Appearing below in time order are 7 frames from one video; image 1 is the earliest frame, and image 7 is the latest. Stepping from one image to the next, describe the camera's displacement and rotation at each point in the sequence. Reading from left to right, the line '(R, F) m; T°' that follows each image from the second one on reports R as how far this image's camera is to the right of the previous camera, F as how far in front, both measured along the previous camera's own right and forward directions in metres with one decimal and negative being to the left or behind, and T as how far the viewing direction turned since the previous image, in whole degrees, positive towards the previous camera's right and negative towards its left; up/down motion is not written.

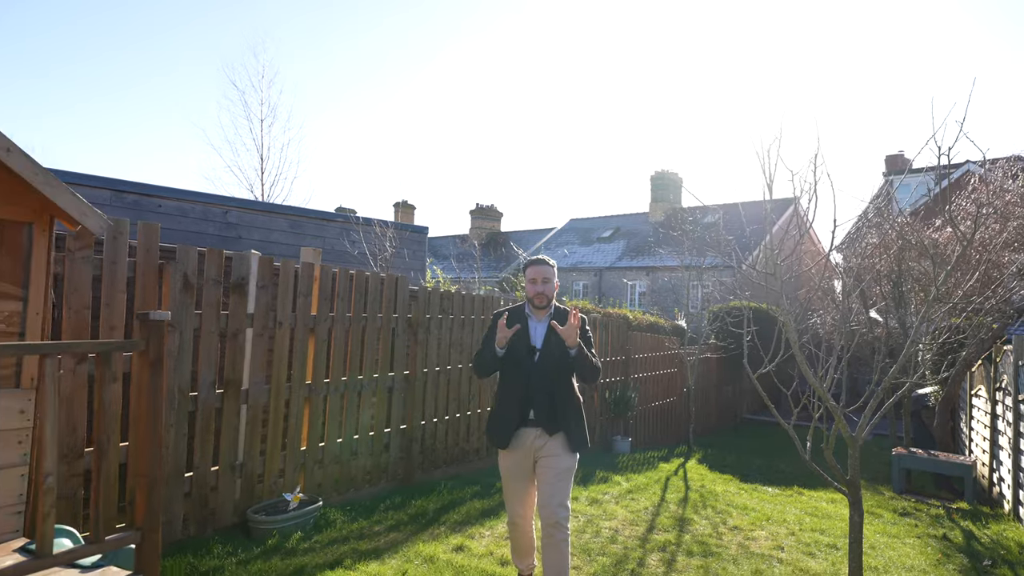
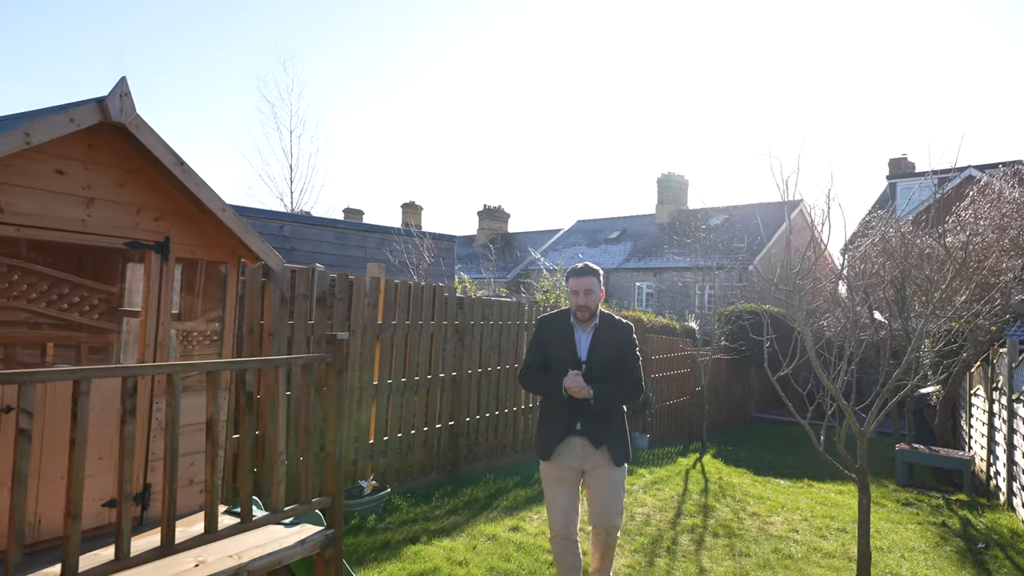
(-0.5, -0.7) m; 0°
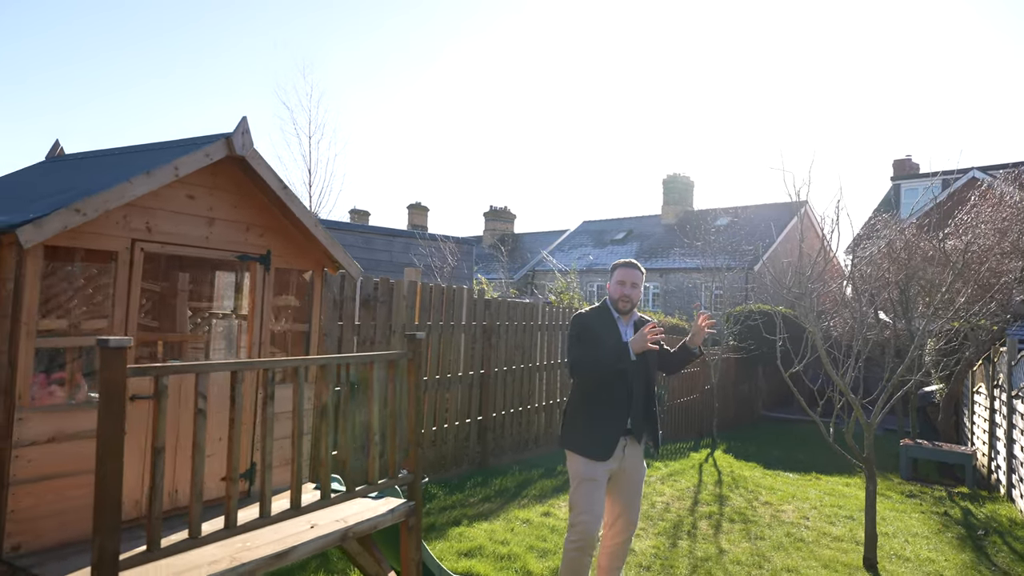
(-0.3, -0.4) m; 0°
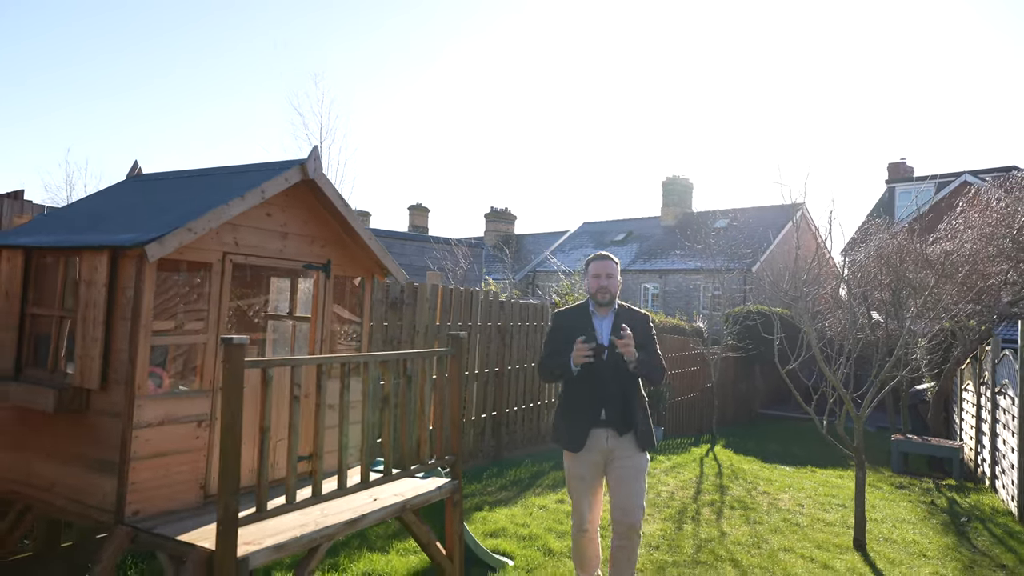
(-0.2, -0.4) m; 0°
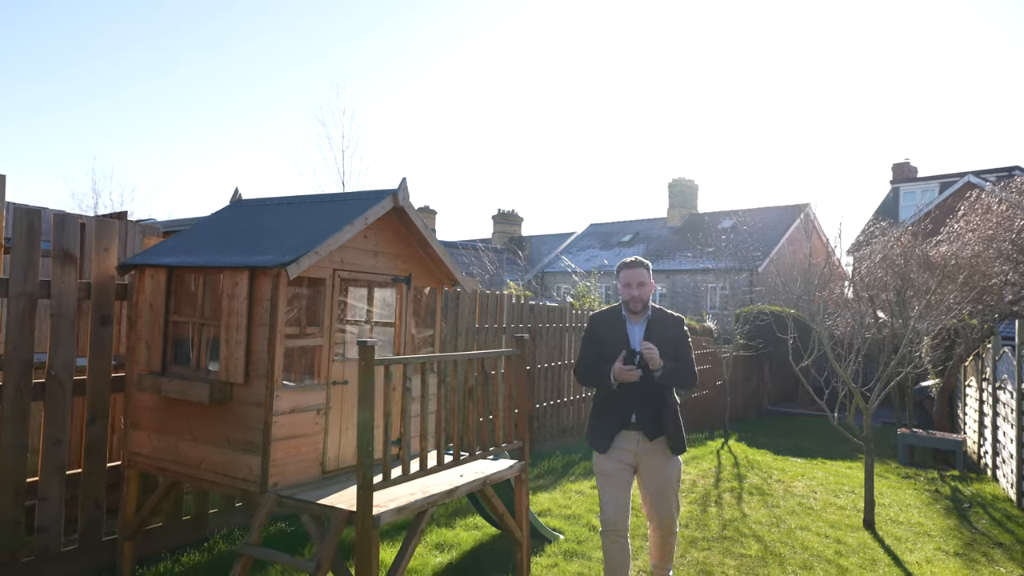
(-0.4, -0.6) m; 0°
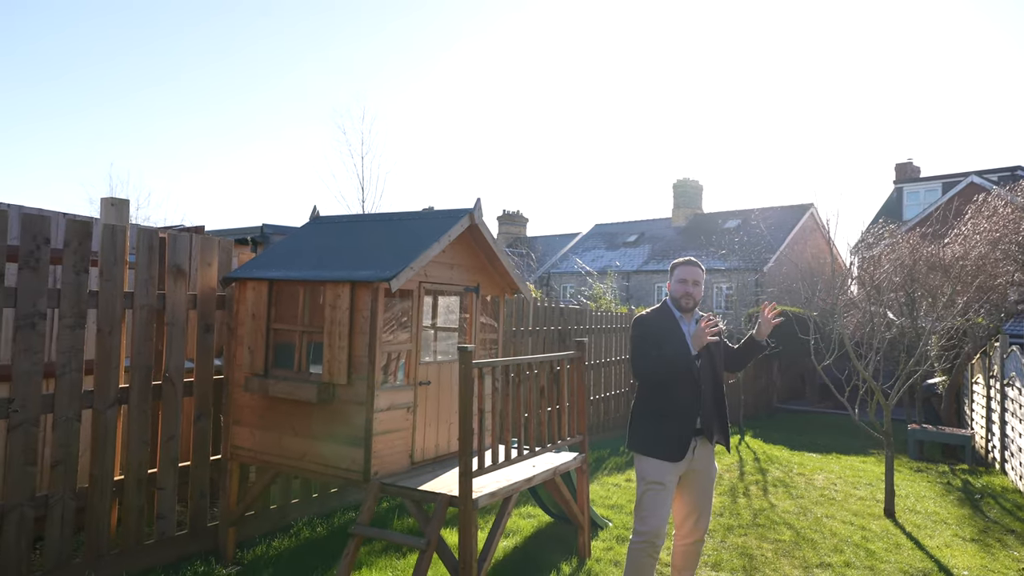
(-0.5, -0.4) m; 0°
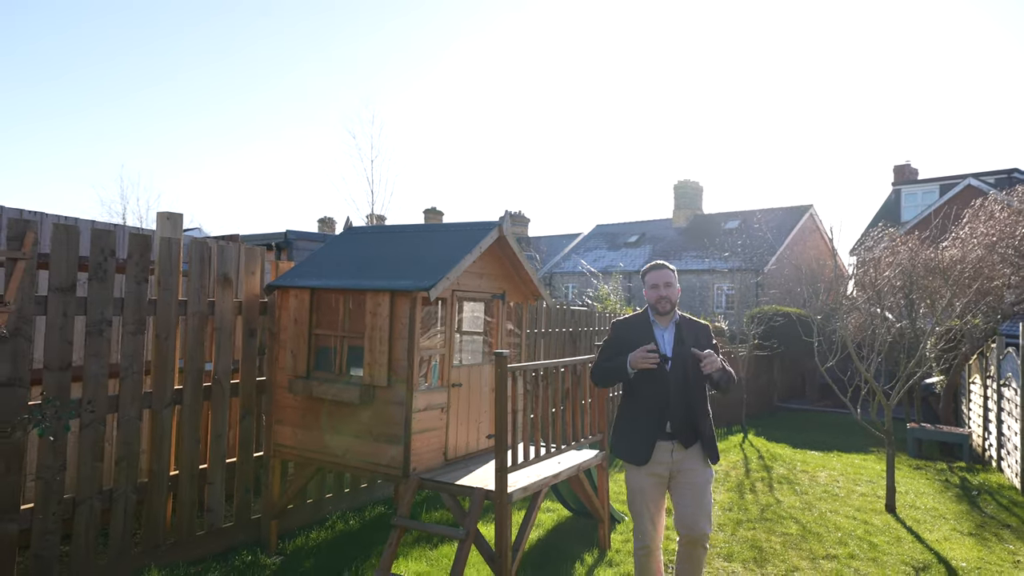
(-0.2, -0.3) m; 0°
